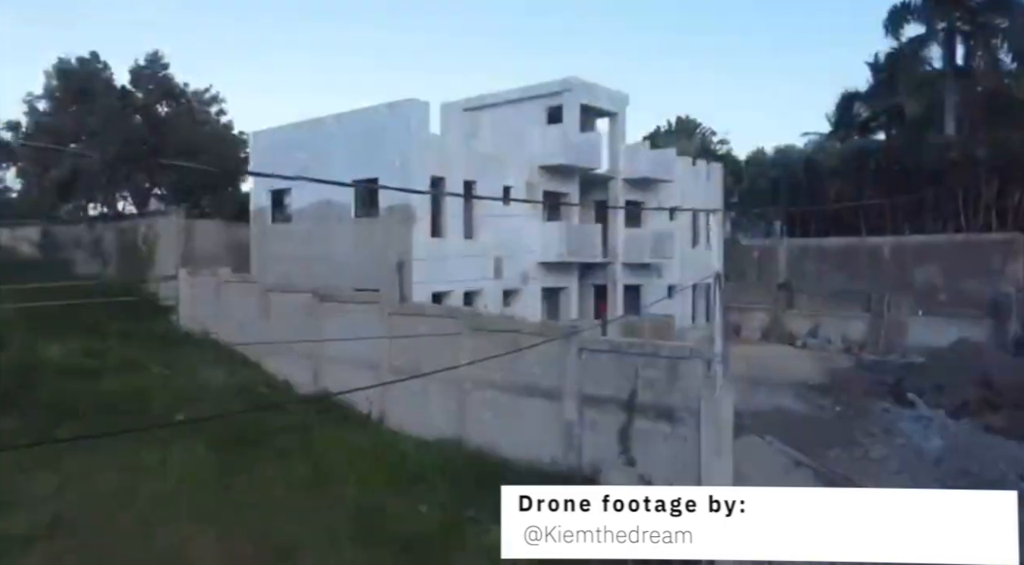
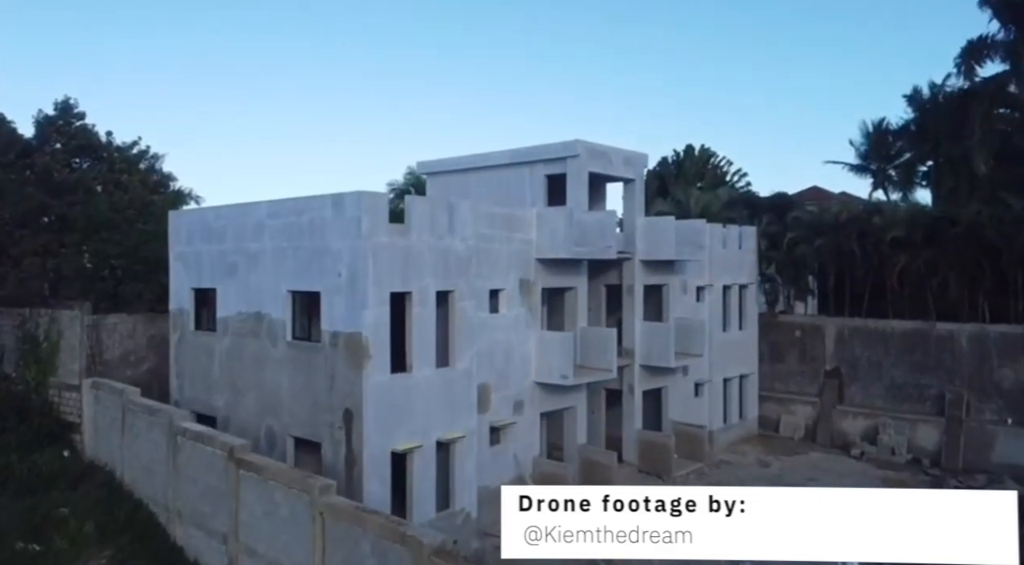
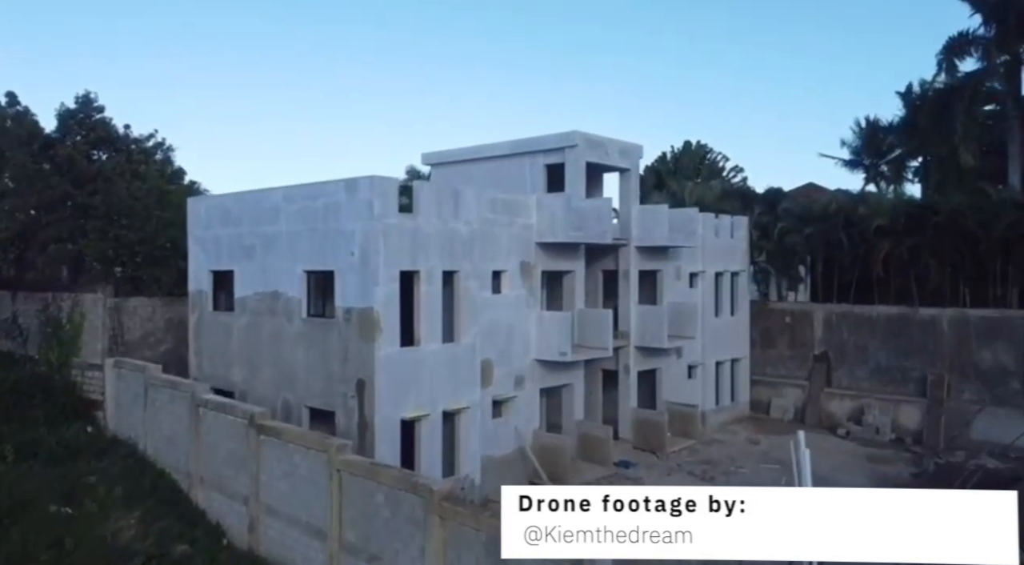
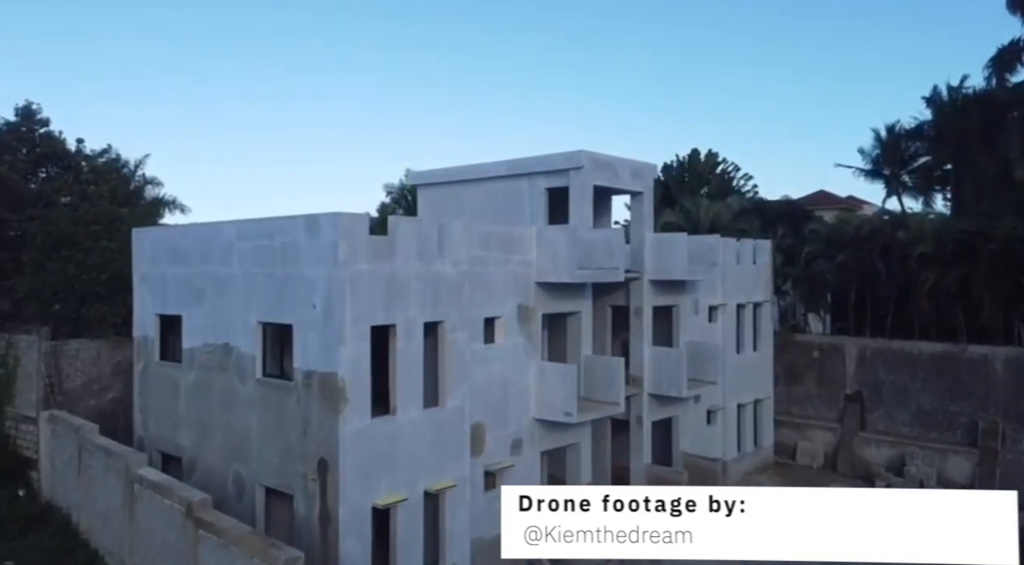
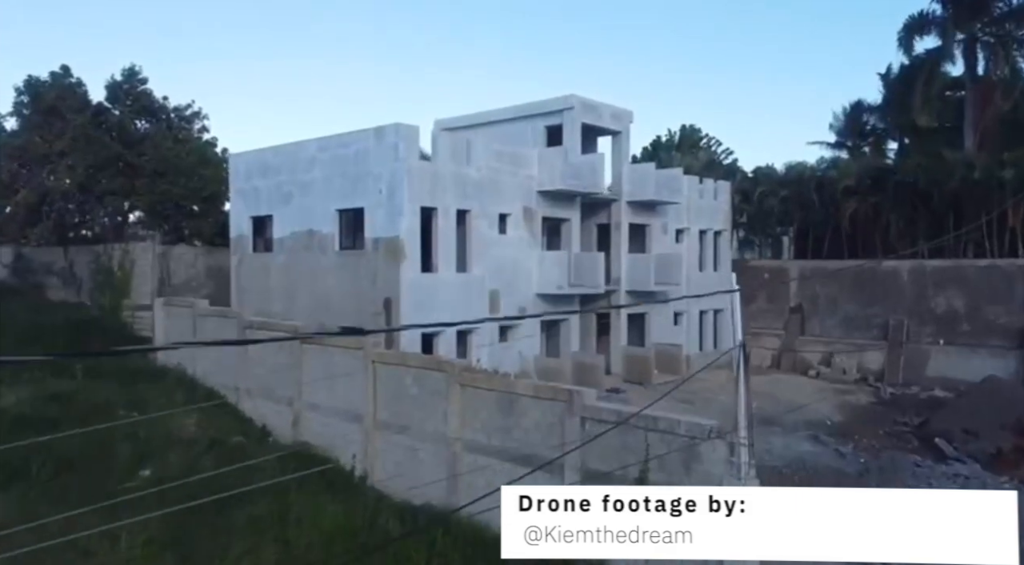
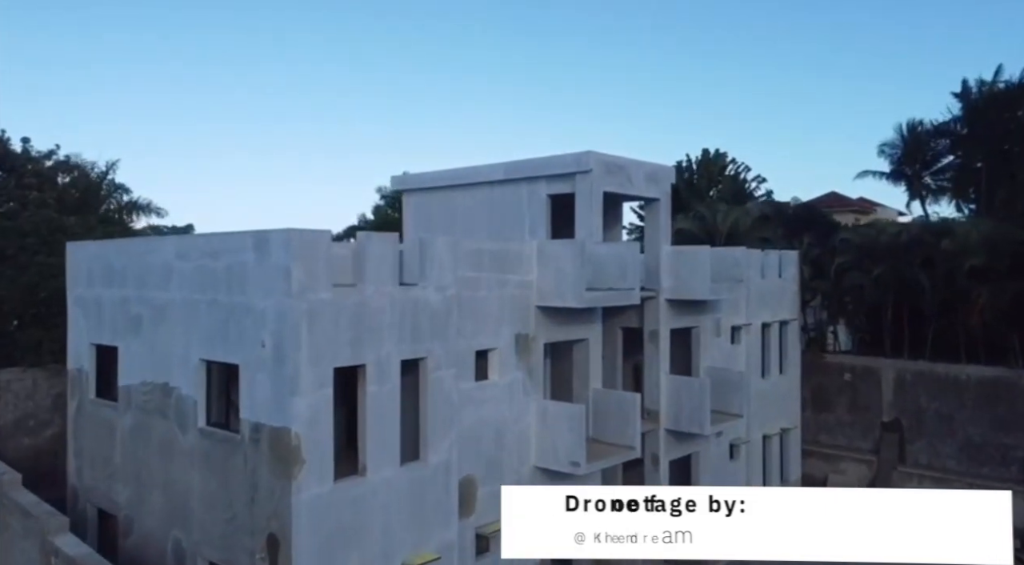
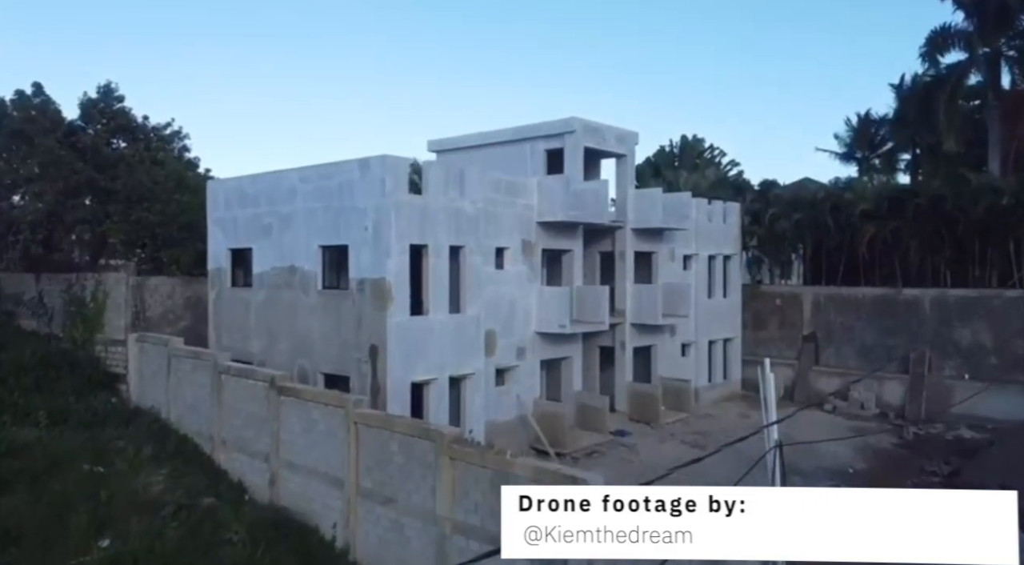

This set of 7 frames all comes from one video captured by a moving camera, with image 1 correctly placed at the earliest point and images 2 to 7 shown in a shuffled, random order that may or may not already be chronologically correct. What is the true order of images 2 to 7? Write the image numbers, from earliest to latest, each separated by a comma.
5, 7, 3, 2, 4, 6
